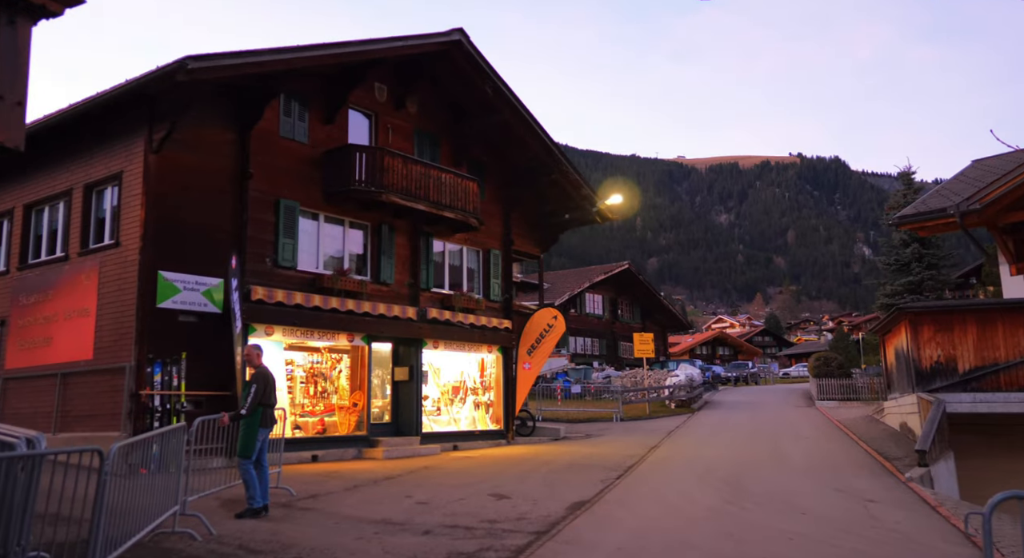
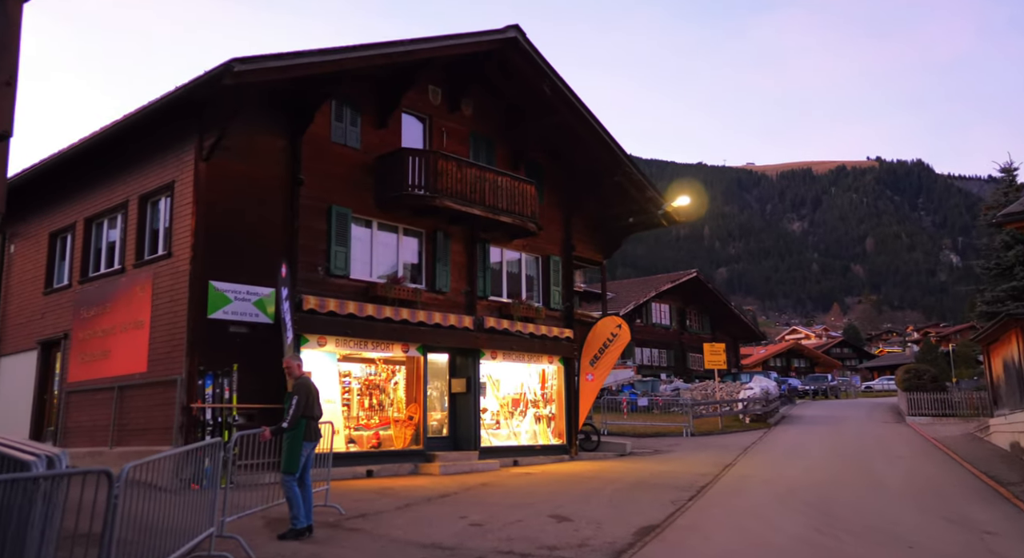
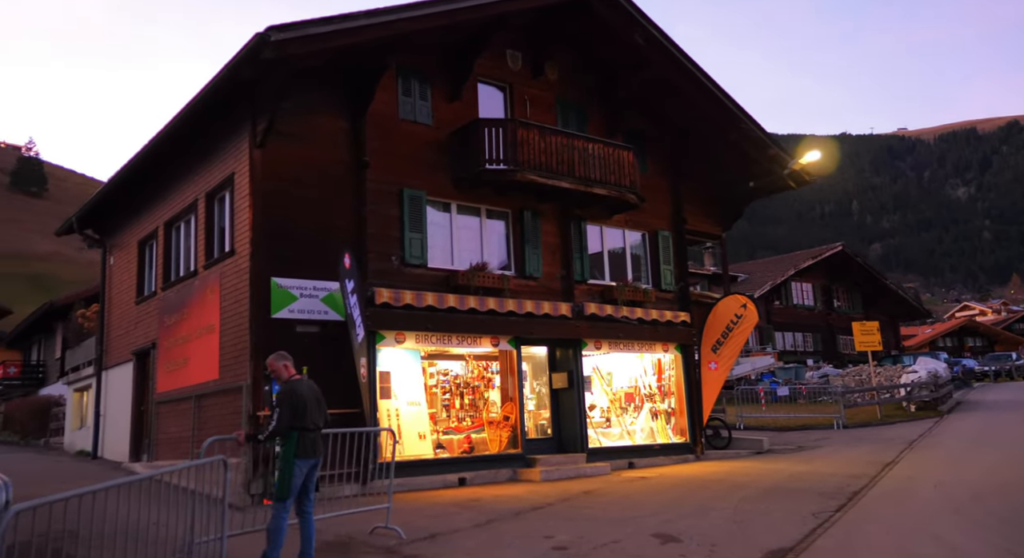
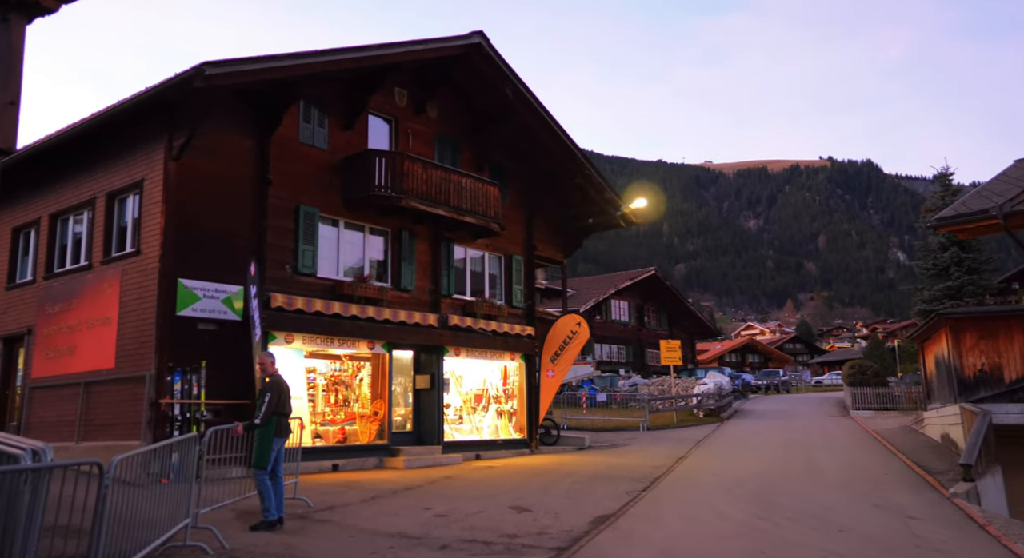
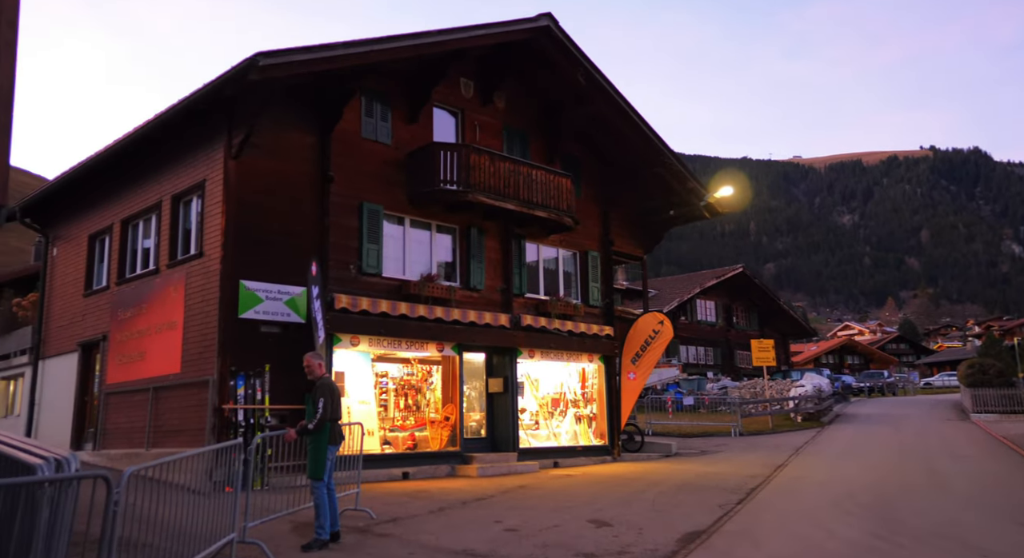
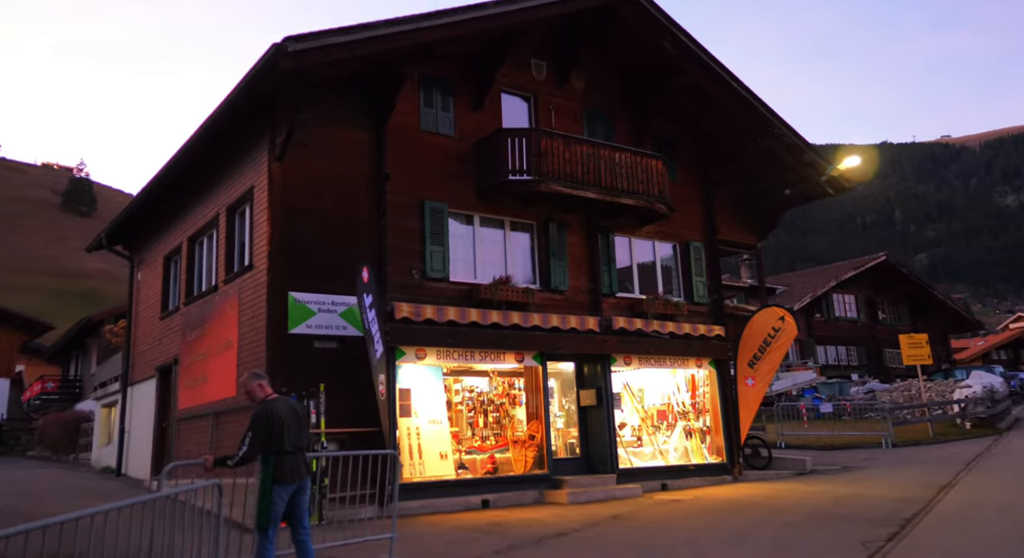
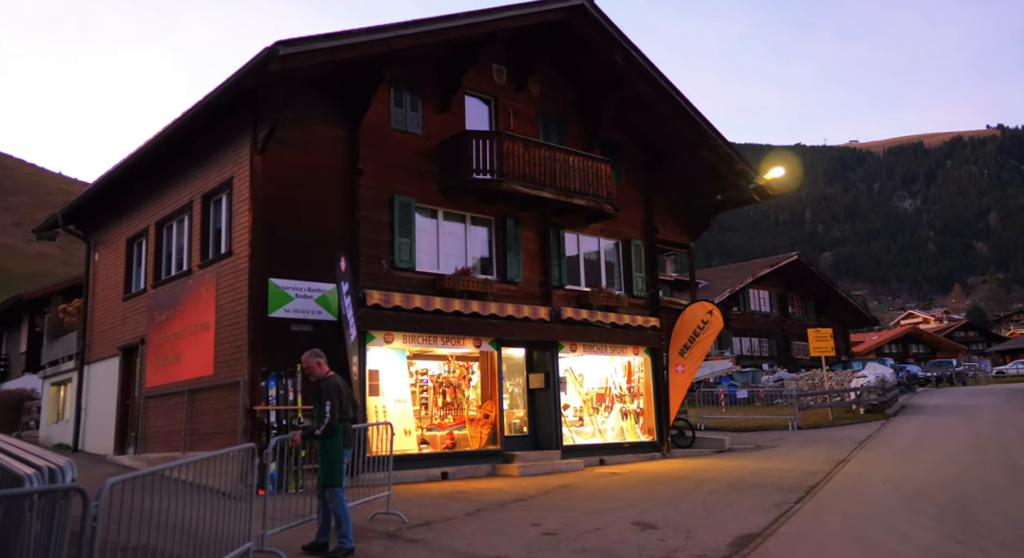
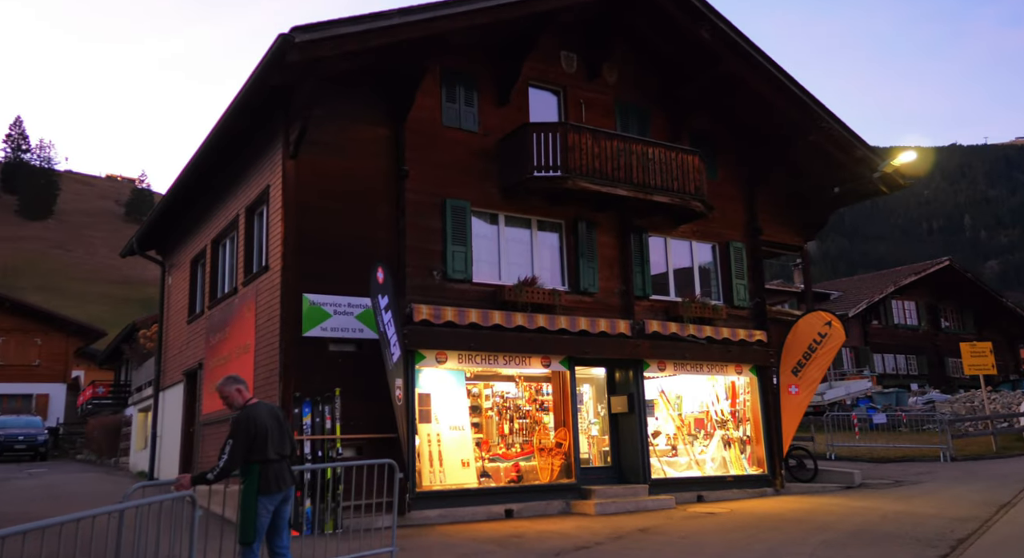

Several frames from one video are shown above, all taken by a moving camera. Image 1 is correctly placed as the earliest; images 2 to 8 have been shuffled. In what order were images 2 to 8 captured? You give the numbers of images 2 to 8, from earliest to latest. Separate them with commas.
4, 2, 5, 7, 3, 6, 8
